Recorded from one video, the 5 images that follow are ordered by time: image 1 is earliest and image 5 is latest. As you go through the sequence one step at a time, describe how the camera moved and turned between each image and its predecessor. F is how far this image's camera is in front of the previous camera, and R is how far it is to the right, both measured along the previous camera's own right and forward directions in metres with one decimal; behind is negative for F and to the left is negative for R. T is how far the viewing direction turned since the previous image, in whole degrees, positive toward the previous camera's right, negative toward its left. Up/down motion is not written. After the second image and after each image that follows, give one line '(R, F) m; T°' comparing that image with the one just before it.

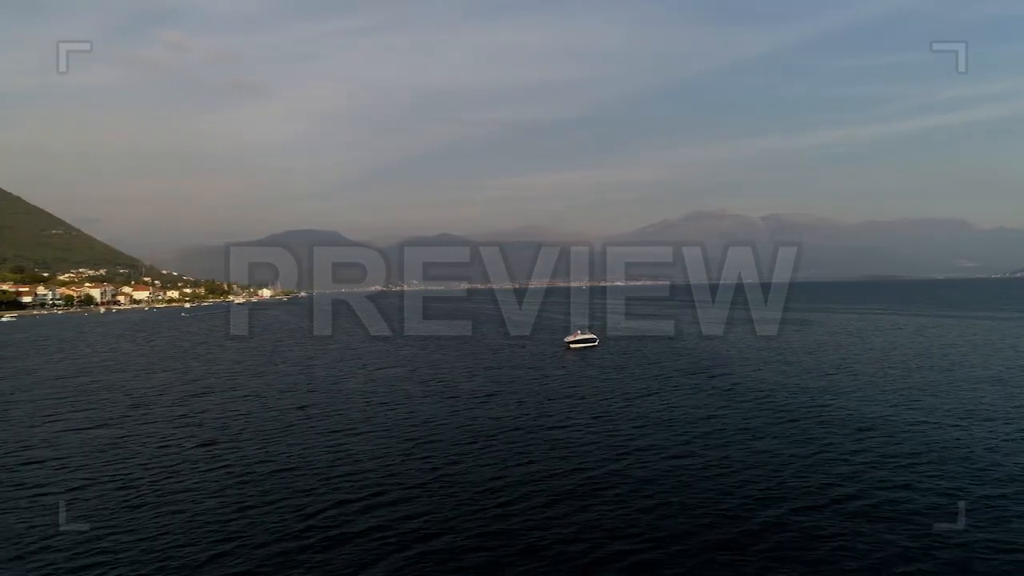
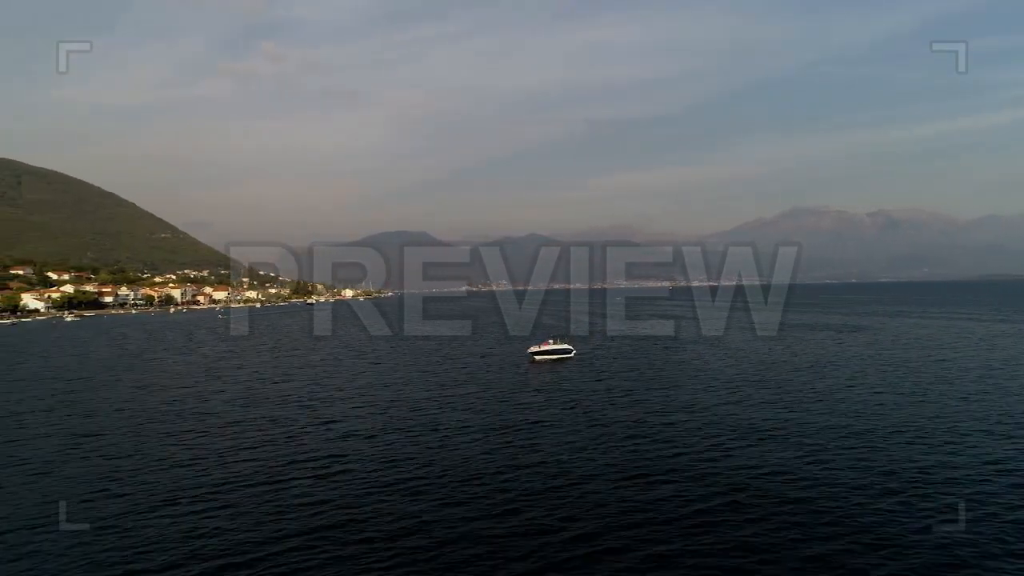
(+11.5, +7.2) m; -7°
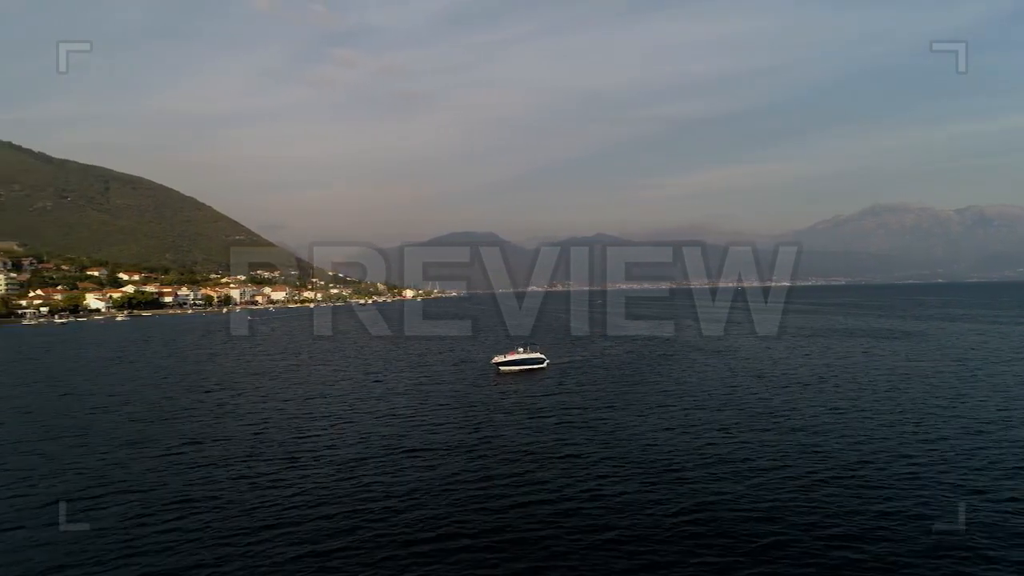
(+7.6, +4.8) m; -5°
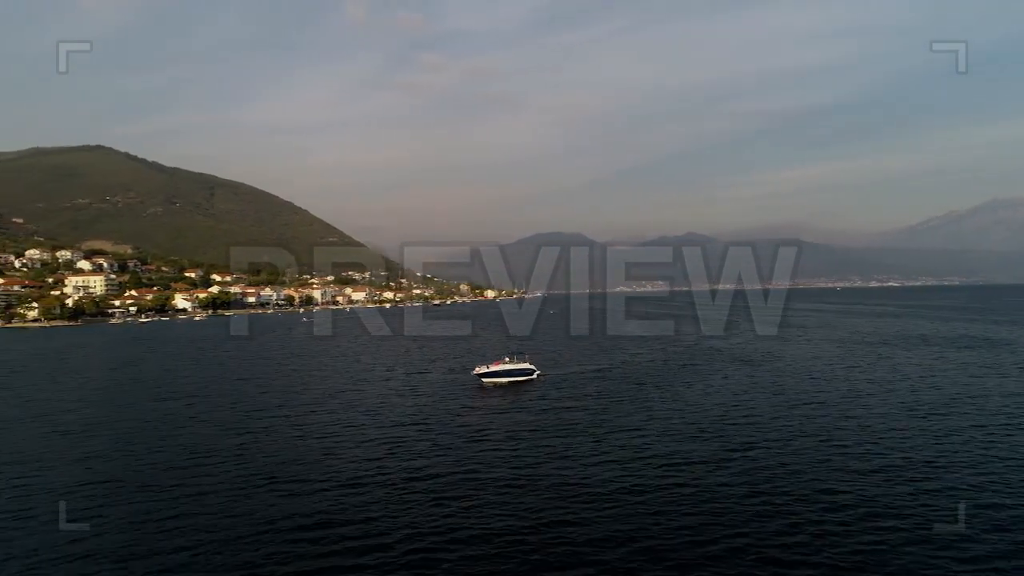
(+7.1, +4.5) m; -7°
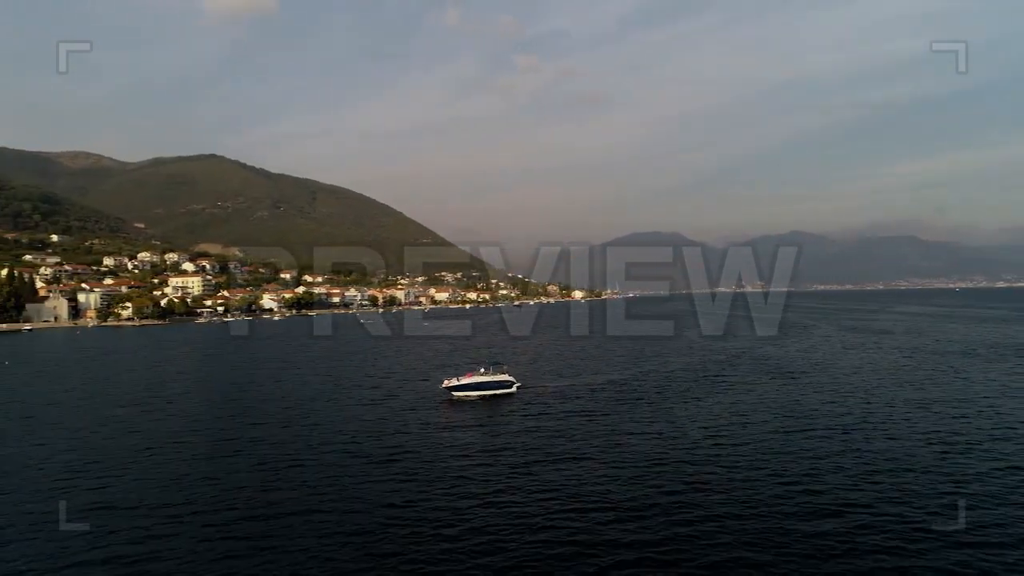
(+7.1, +4.9) m; -8°
